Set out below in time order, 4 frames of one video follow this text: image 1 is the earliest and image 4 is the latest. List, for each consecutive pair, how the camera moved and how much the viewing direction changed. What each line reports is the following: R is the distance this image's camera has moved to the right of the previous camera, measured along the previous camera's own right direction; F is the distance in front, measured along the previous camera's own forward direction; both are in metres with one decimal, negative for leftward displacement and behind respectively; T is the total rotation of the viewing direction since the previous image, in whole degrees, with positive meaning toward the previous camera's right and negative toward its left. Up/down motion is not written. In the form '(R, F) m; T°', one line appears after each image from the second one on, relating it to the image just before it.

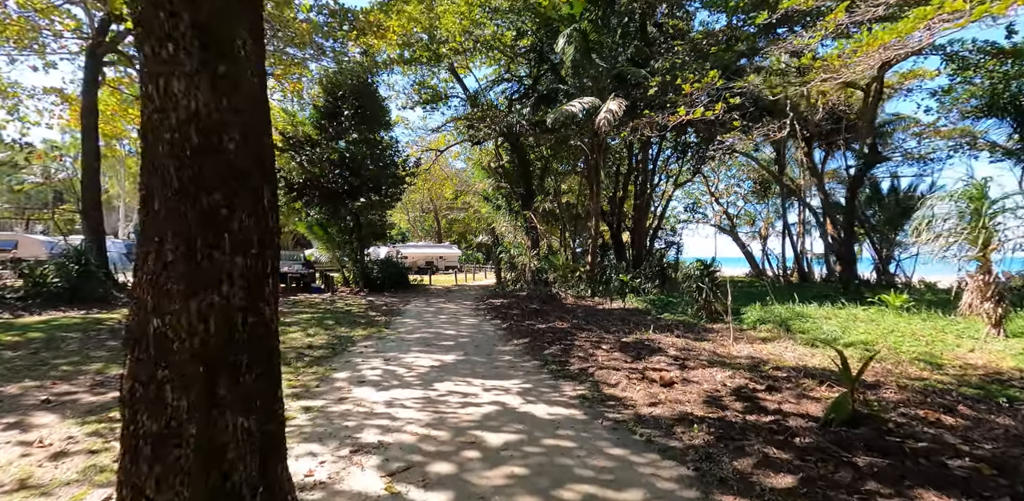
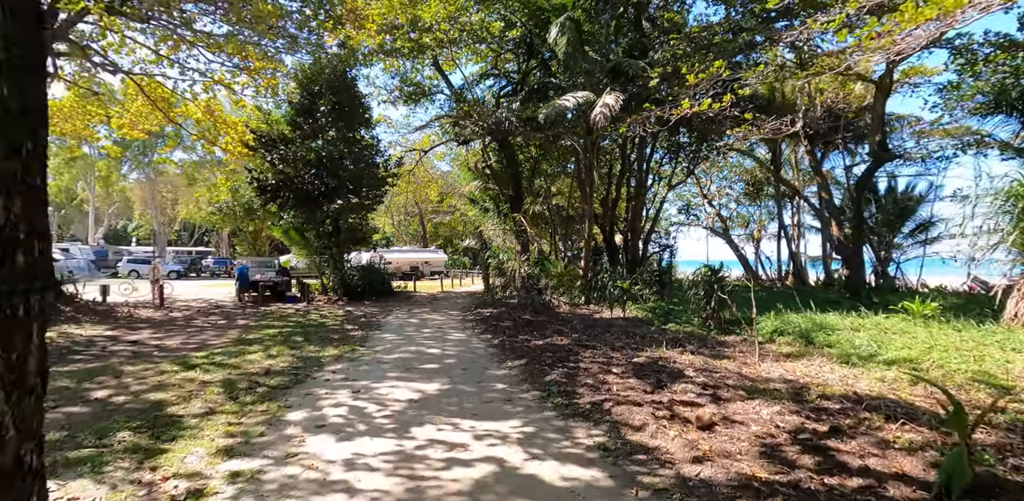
(-0.1, +0.9) m; +2°
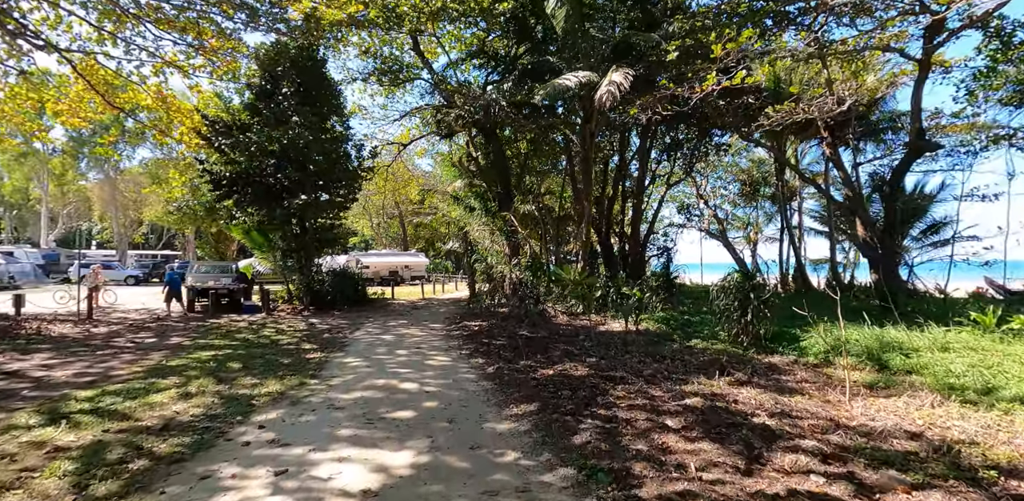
(-0.2, +1.6) m; +2°
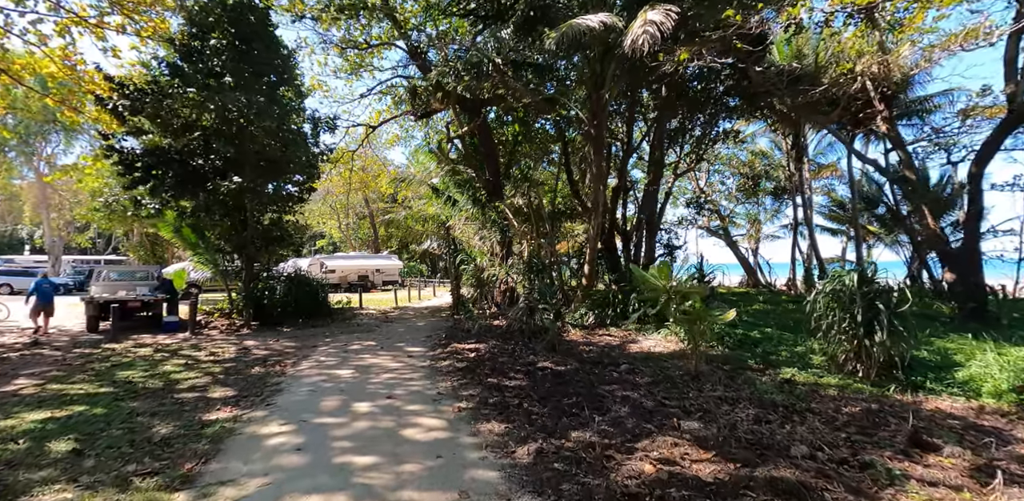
(-0.5, +2.4) m; +3°
